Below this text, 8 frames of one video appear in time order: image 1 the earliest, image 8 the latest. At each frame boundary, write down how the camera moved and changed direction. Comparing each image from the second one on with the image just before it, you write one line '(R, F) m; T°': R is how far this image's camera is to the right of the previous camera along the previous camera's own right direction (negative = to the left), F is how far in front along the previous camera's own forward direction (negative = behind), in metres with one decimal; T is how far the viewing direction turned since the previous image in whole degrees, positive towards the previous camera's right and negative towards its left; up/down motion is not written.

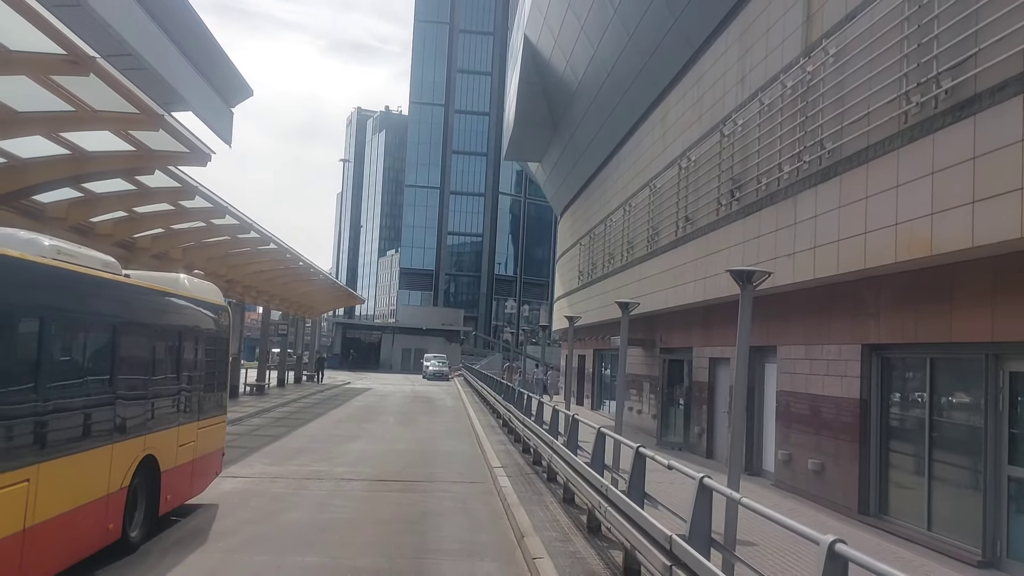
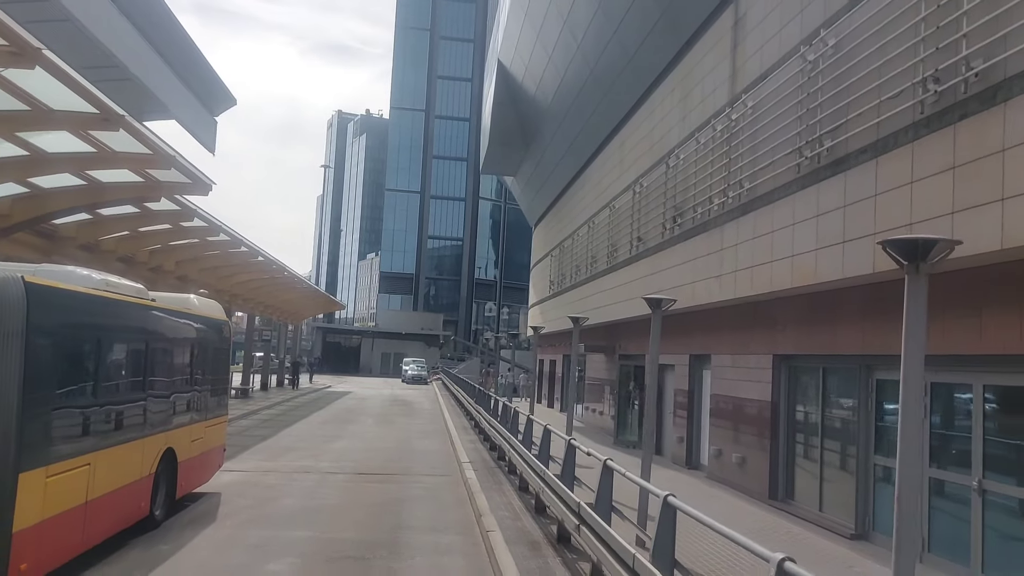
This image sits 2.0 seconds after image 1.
(+0.2, -1.6) m; +1°
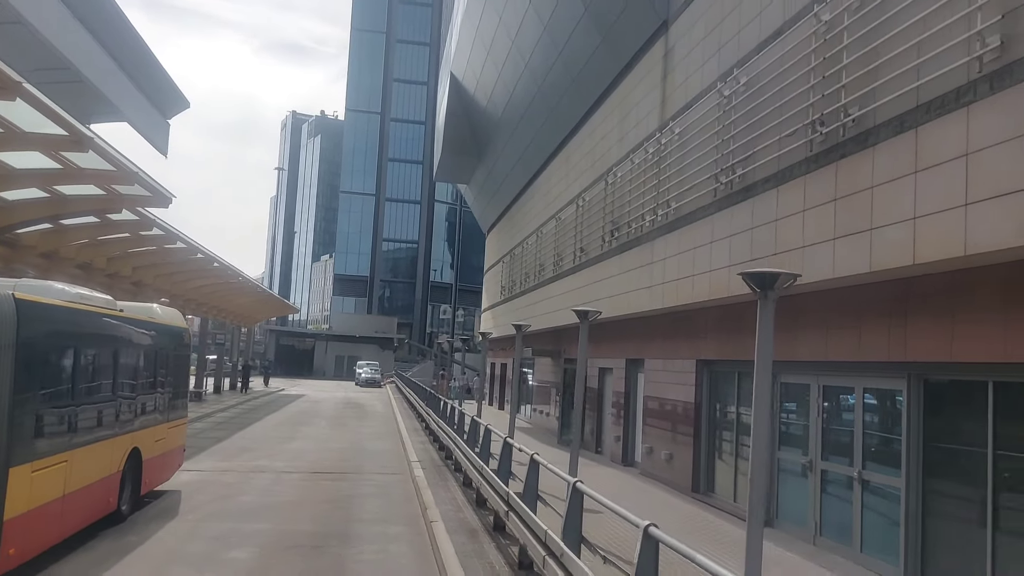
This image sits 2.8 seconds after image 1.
(+0.2, -0.9) m; +3°
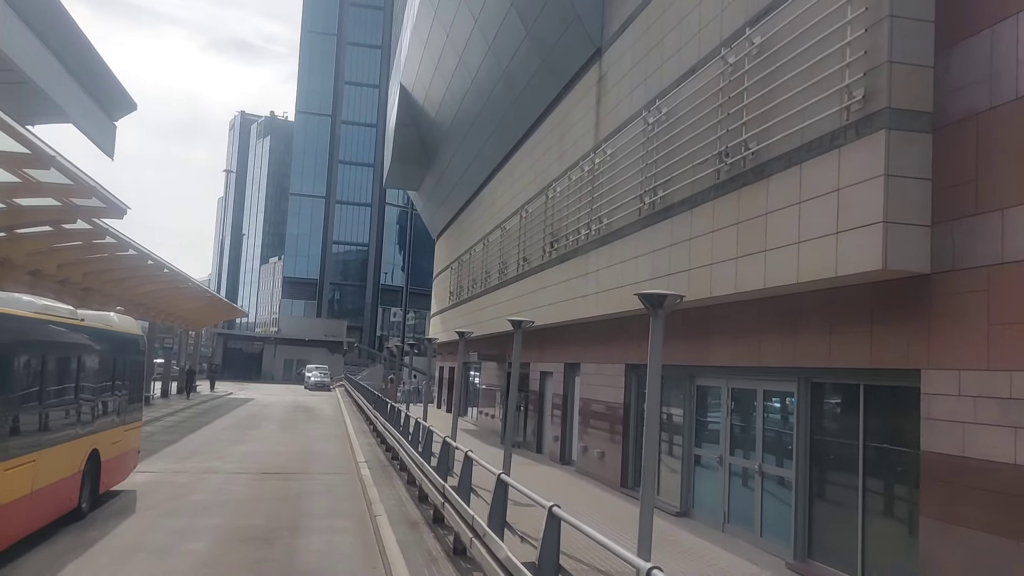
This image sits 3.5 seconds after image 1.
(+0.1, -0.8) m; +3°
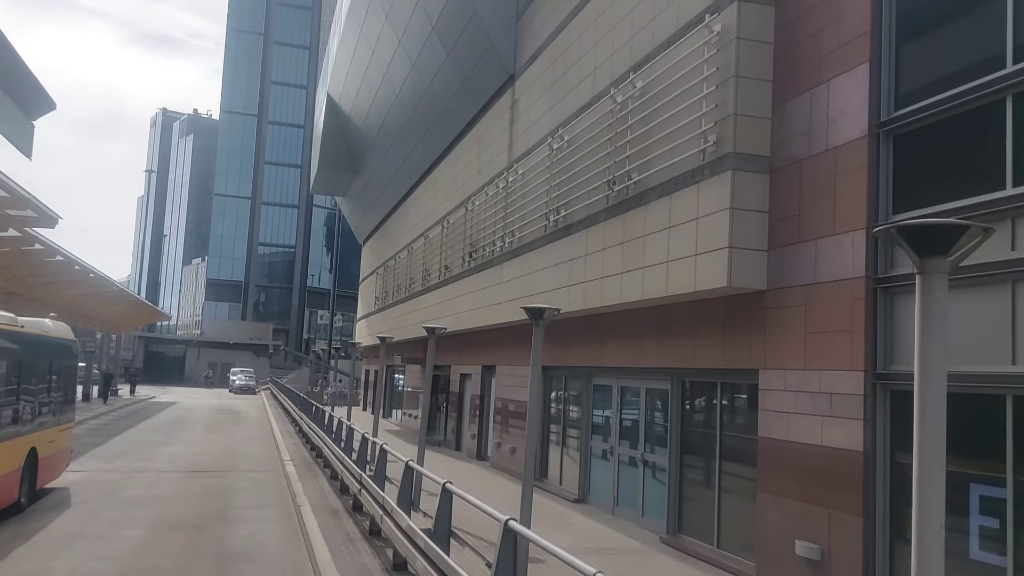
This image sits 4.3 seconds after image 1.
(+0.2, -1.2) m; +5°
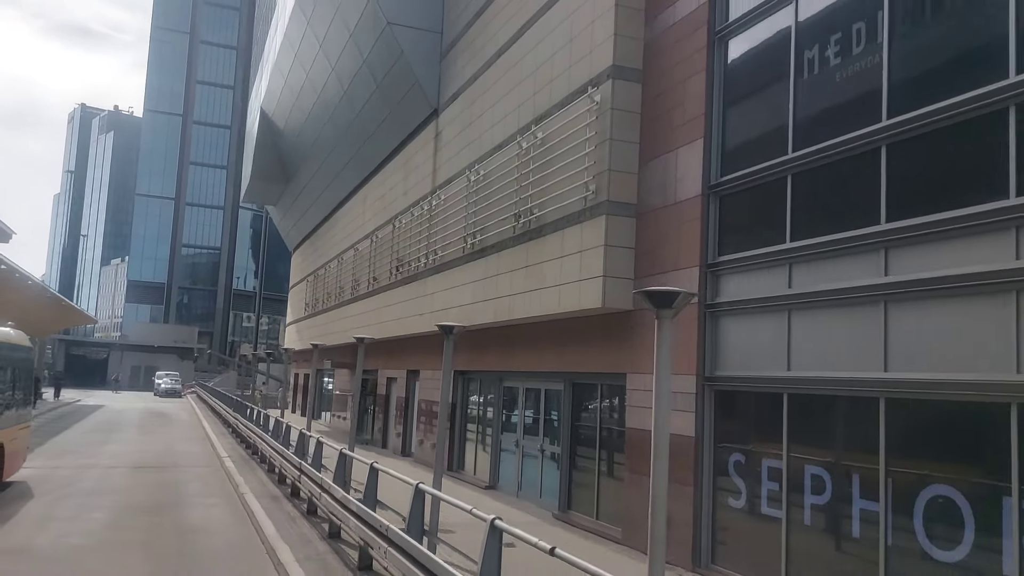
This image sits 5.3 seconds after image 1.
(+0.1, -1.9) m; +5°
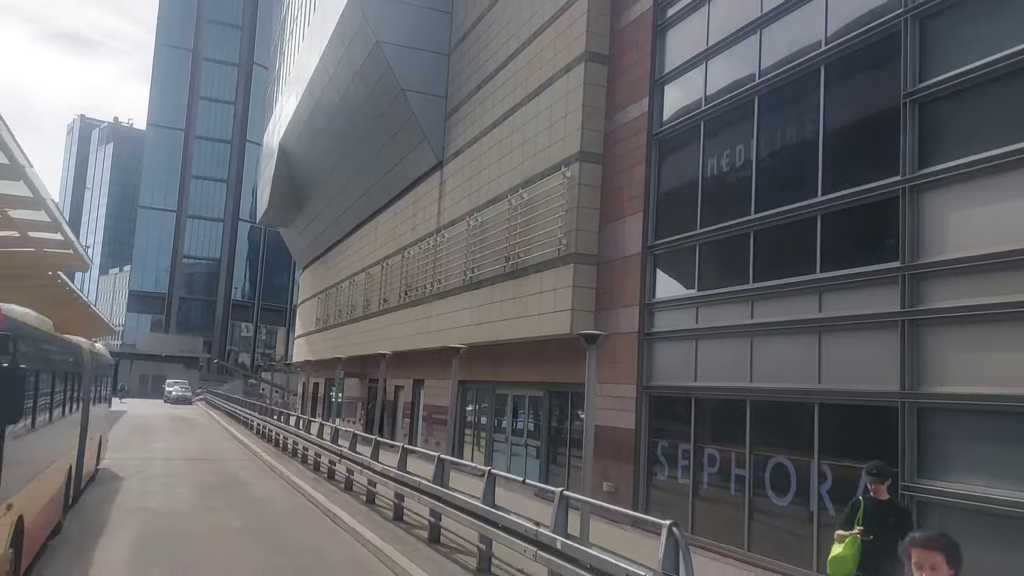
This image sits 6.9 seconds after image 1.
(0.0, -3.3) m; 0°
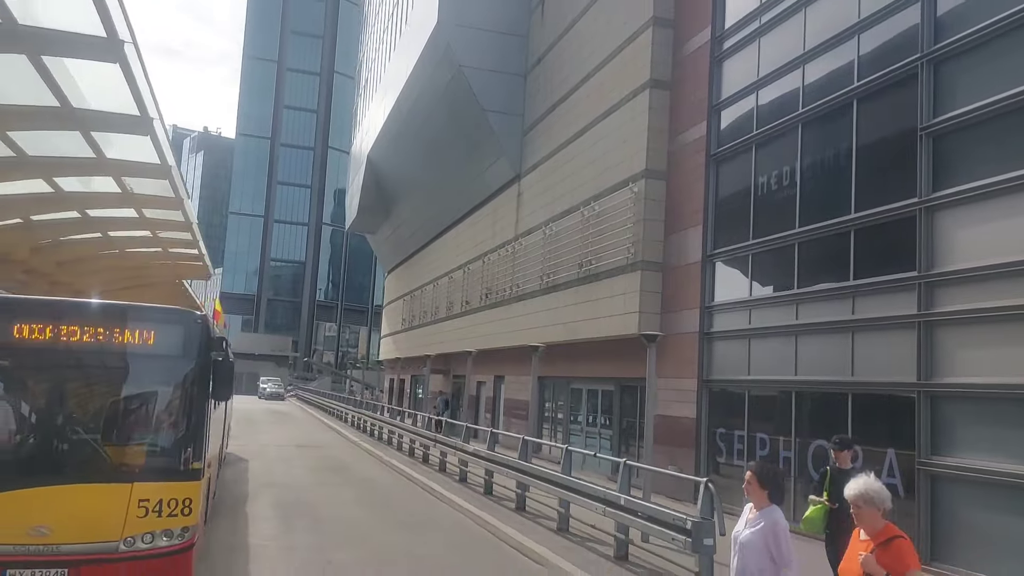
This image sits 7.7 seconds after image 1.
(0.0, -1.7) m; -5°
